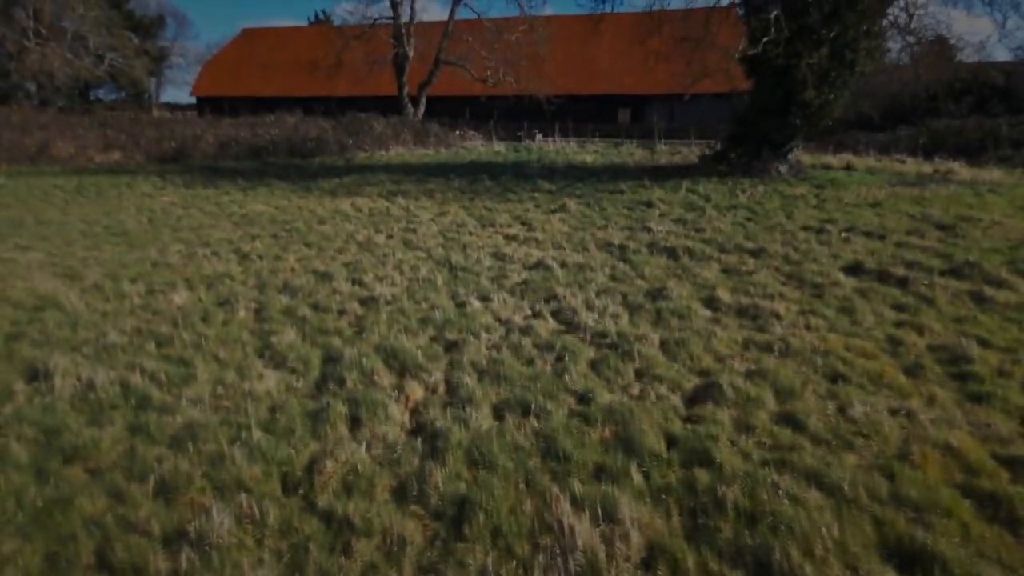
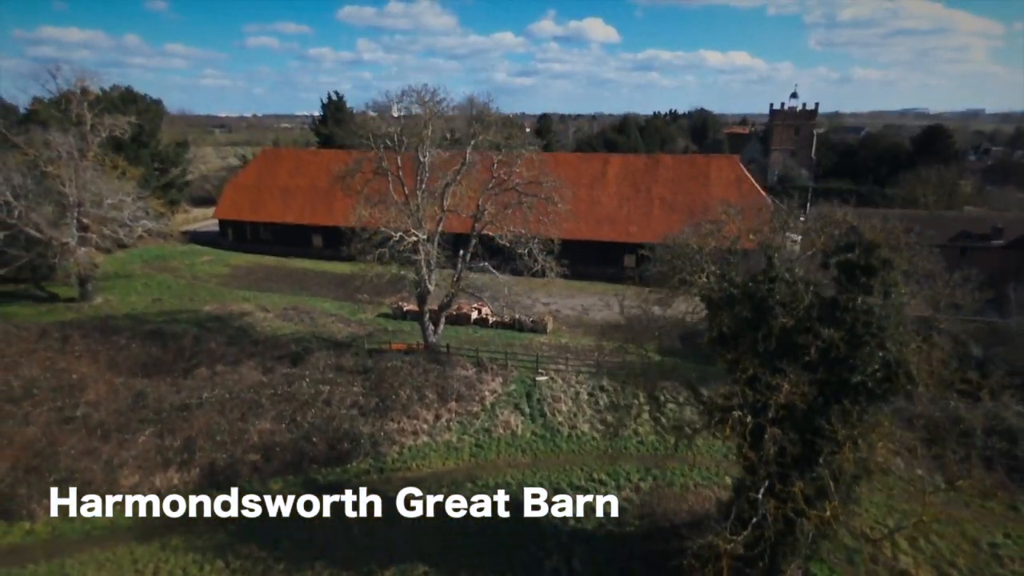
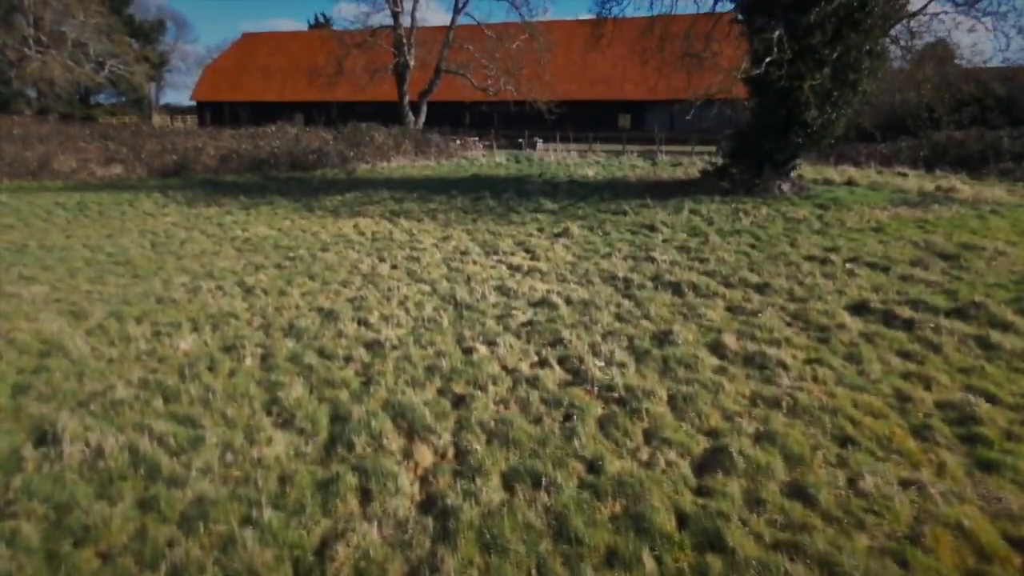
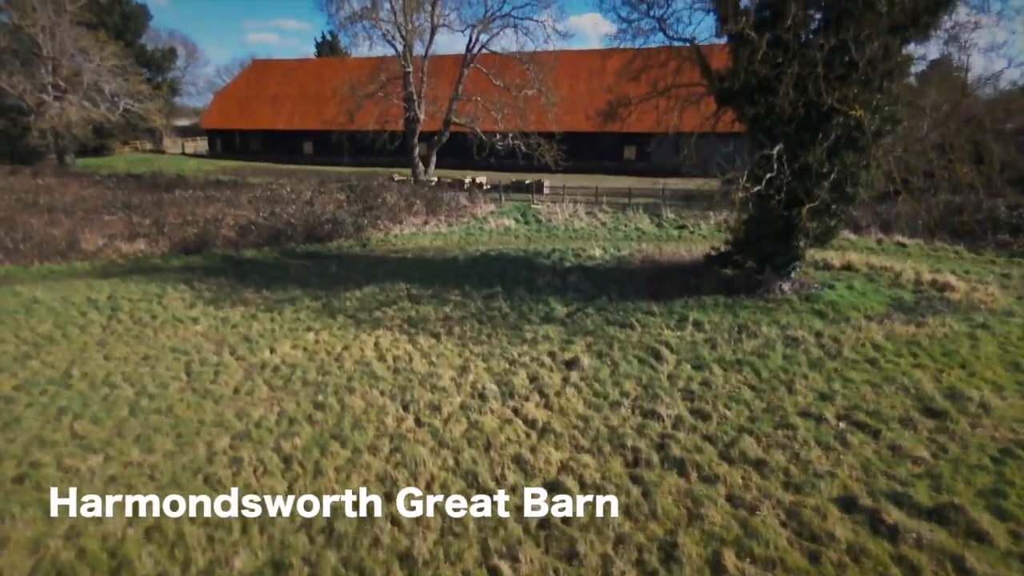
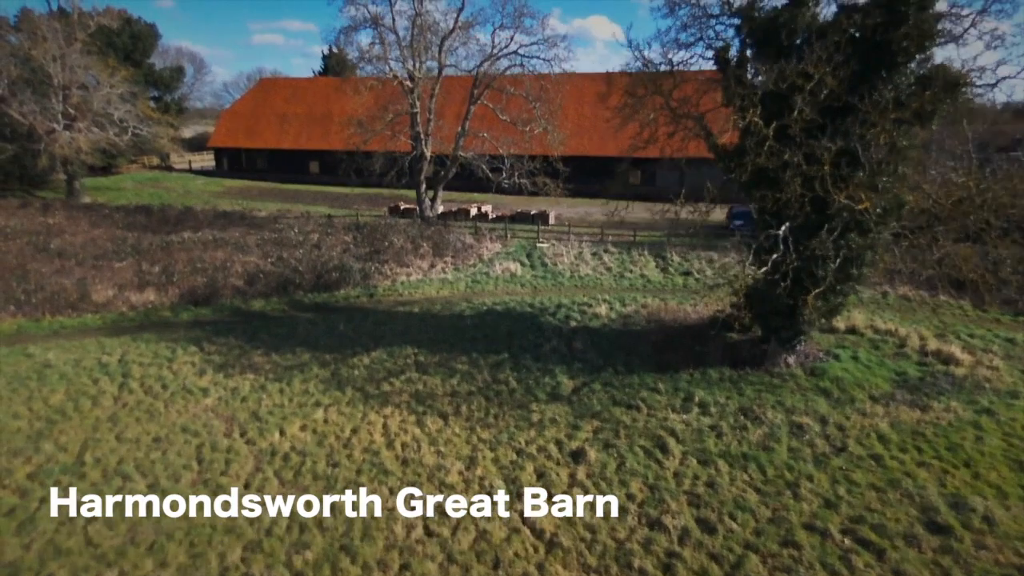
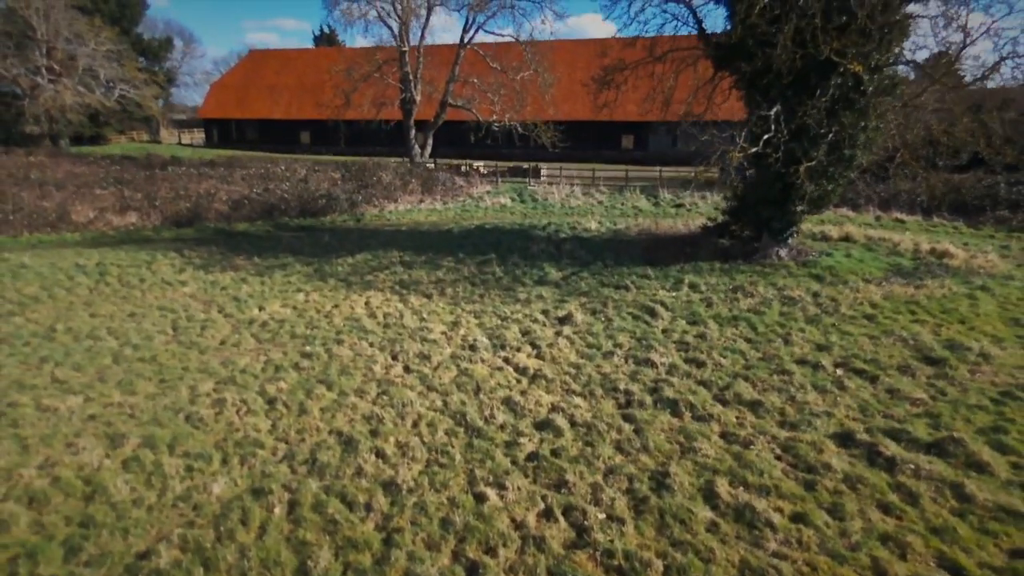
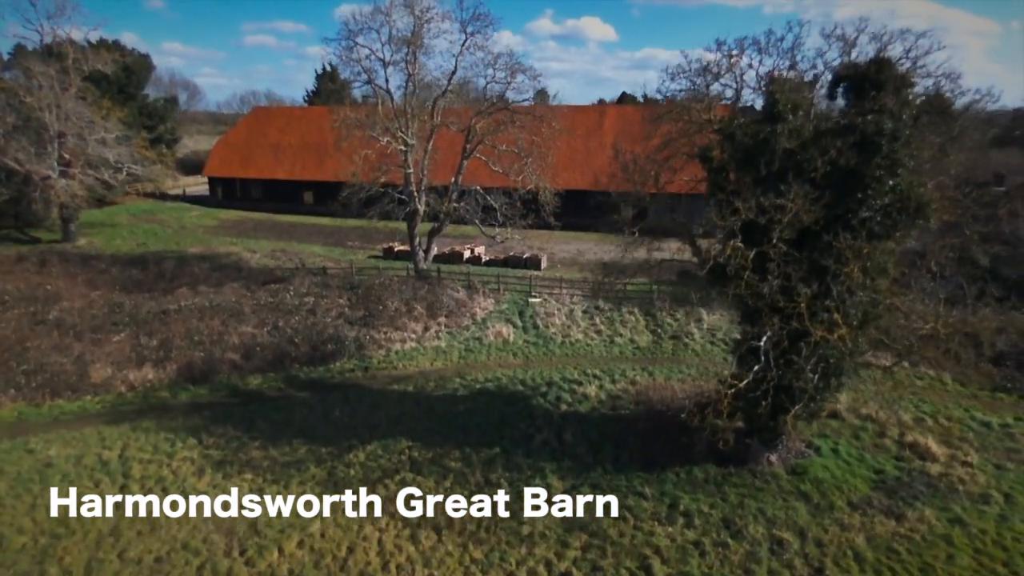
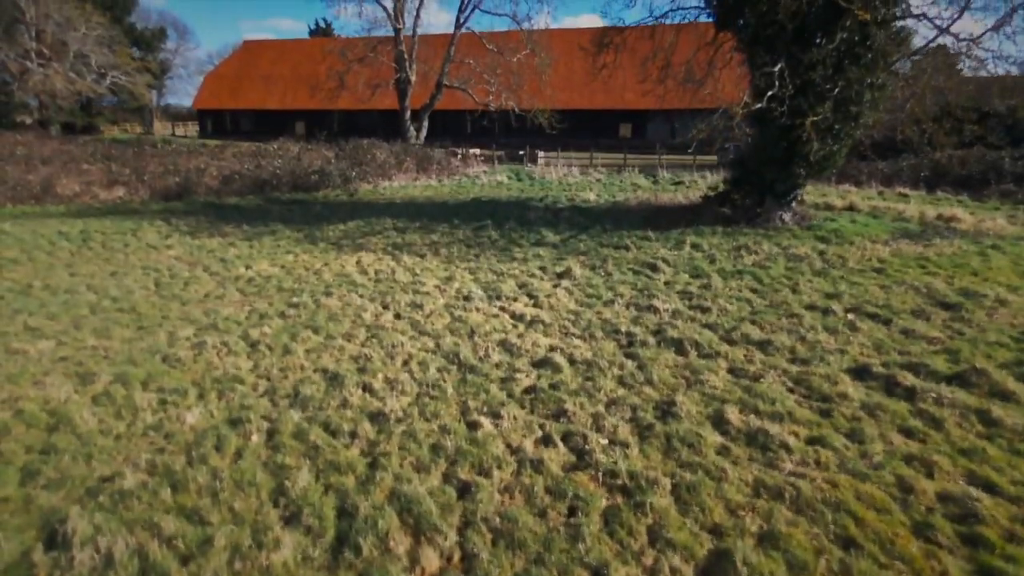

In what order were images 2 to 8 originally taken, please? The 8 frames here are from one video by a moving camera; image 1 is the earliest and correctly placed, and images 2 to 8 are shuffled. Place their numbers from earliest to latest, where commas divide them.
3, 8, 6, 4, 5, 7, 2
